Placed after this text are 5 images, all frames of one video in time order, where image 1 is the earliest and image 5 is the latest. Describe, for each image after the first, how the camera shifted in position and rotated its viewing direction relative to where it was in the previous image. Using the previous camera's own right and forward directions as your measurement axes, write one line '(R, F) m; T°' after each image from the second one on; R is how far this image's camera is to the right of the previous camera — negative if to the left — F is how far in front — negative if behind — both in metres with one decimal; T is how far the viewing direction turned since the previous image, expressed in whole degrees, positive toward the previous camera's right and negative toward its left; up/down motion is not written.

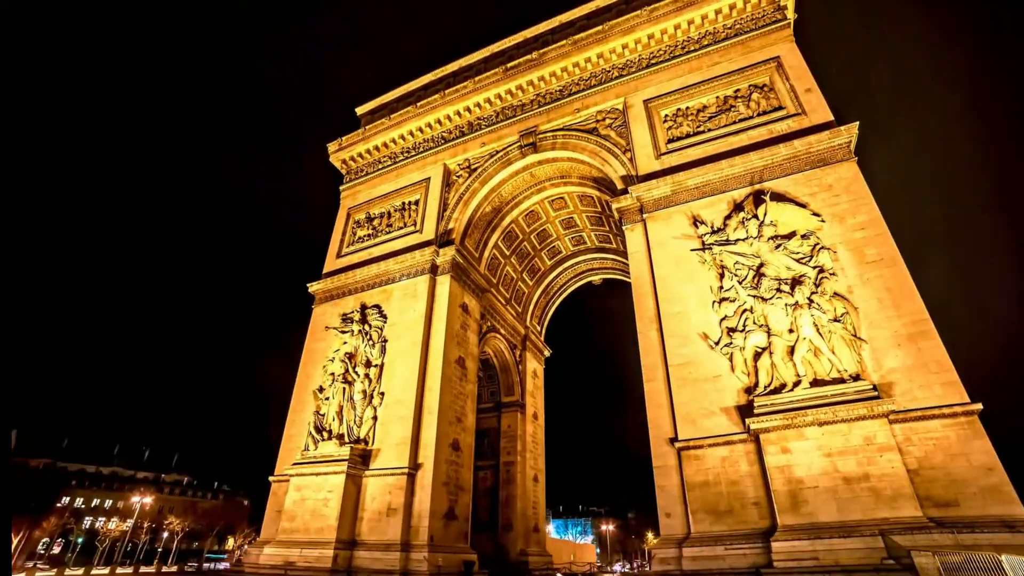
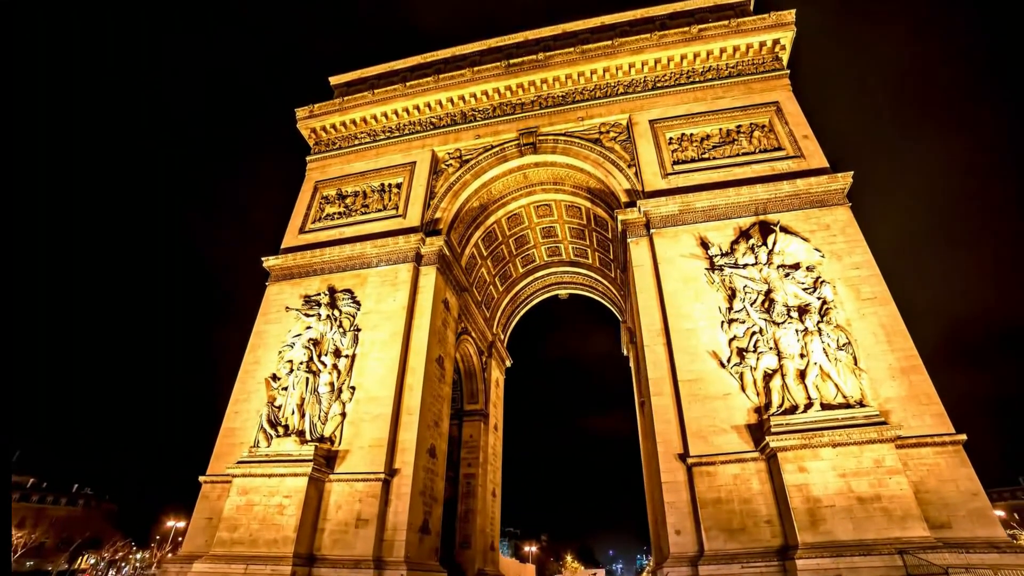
(-1.9, +0.7) m; +11°
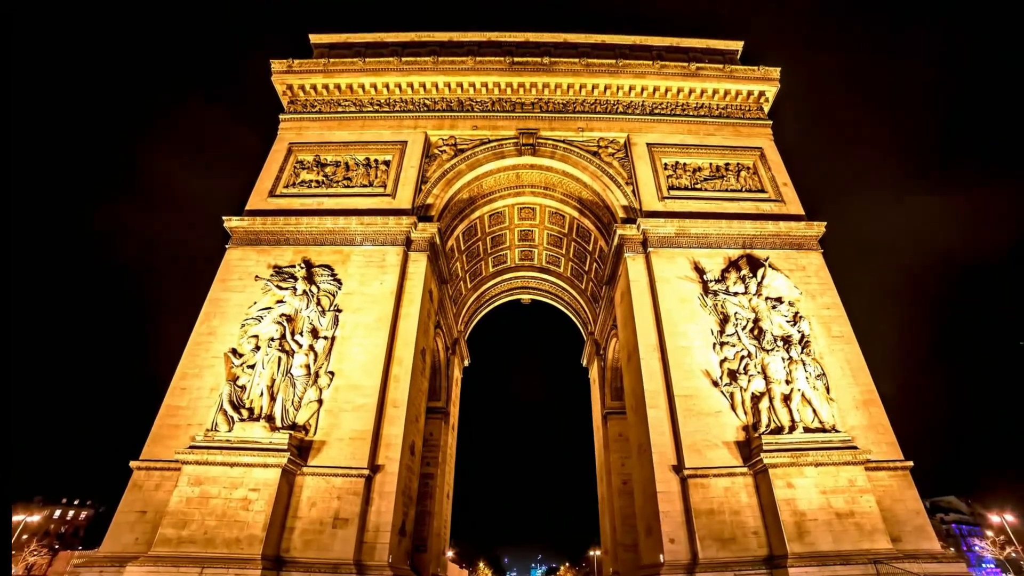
(-1.9, +0.4) m; +11°
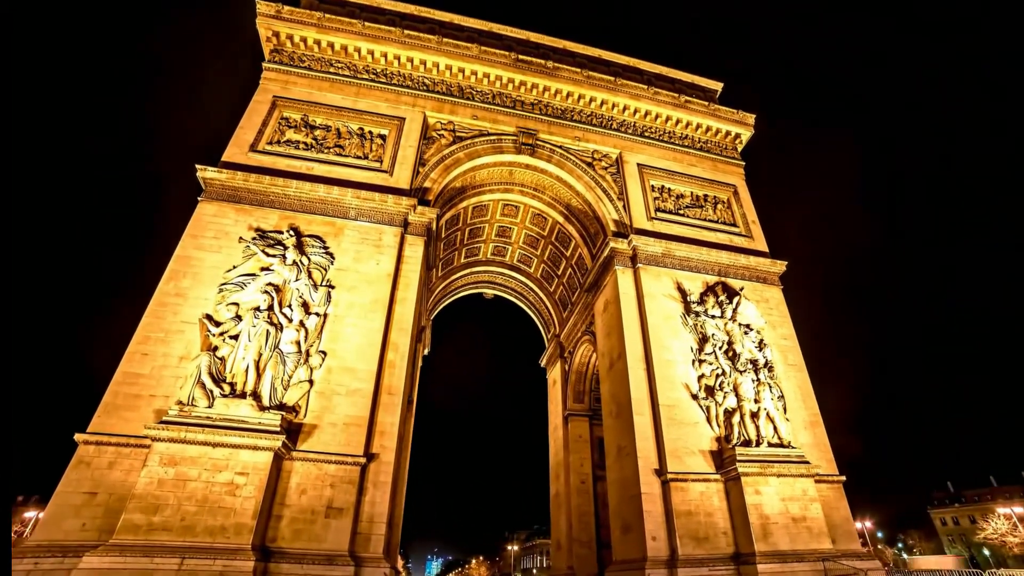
(-1.9, +0.1) m; +11°
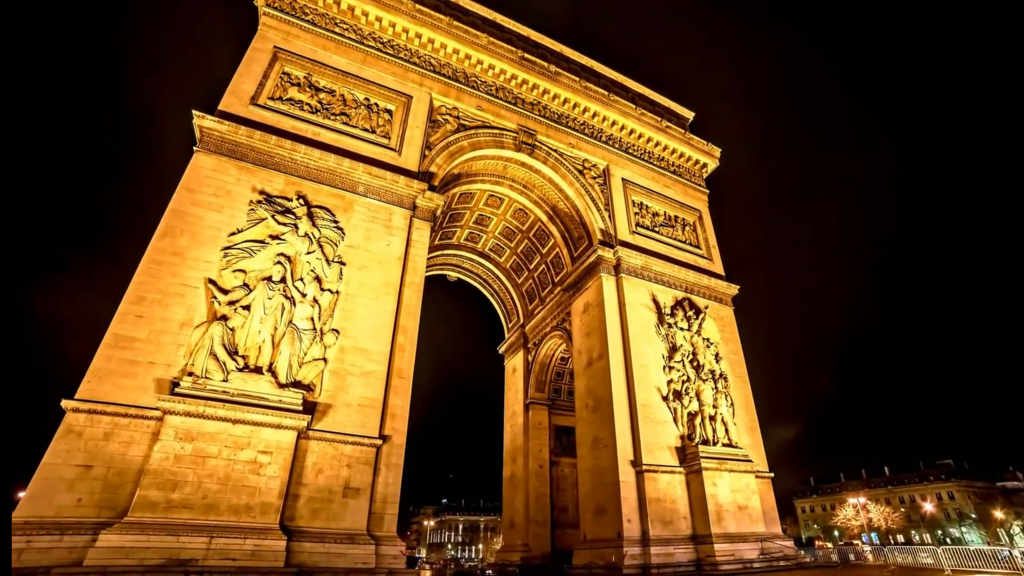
(-2.1, -0.2) m; +11°
